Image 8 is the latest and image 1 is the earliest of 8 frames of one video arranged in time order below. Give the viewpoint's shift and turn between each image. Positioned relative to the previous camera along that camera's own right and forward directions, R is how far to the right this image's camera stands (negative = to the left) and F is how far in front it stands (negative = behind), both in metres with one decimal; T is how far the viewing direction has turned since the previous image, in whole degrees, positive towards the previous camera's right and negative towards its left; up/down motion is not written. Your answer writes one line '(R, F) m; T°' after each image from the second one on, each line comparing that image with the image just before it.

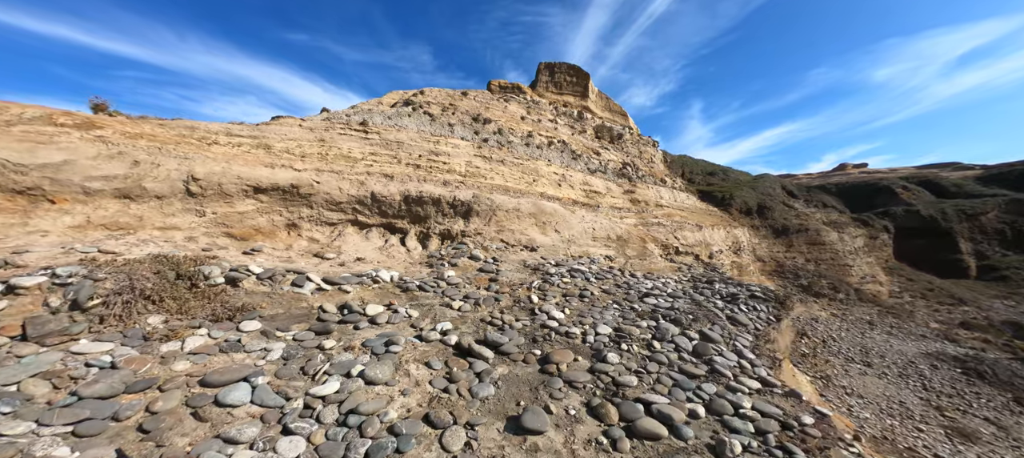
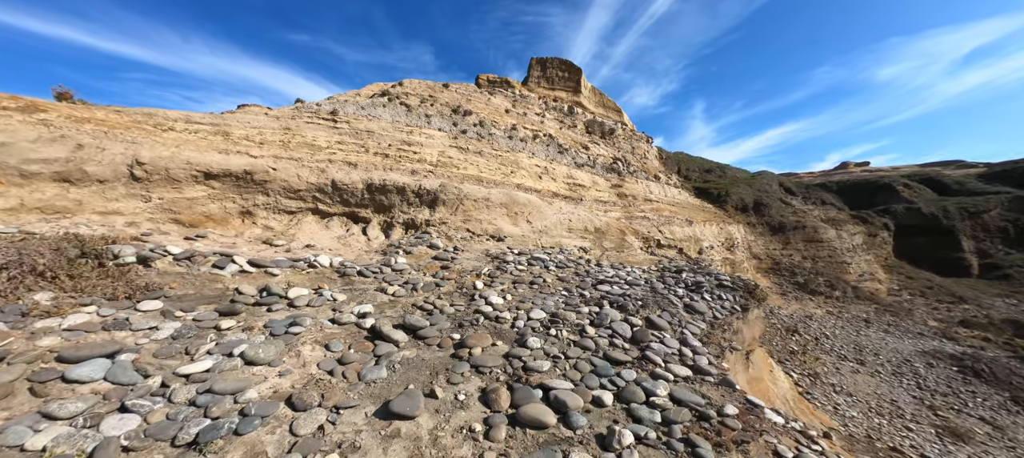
(+1.0, +0.3) m; 0°
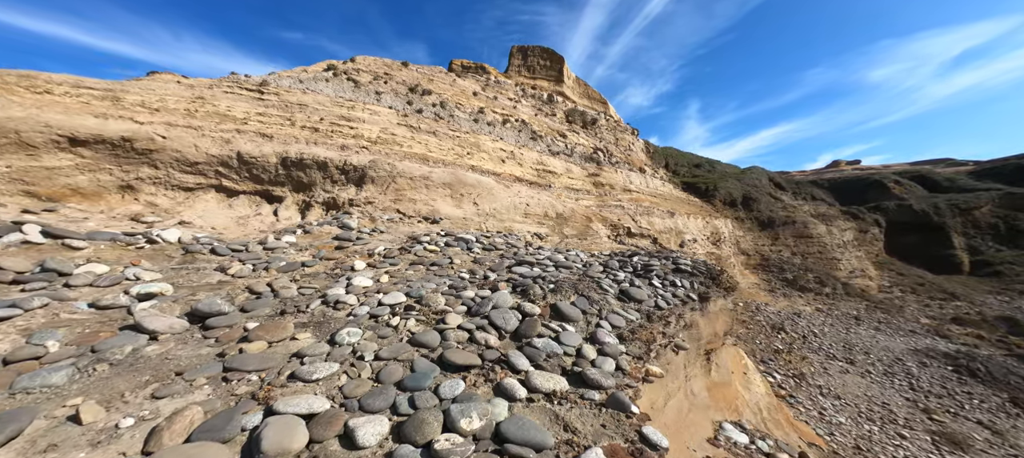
(+1.4, +1.1) m; +1°
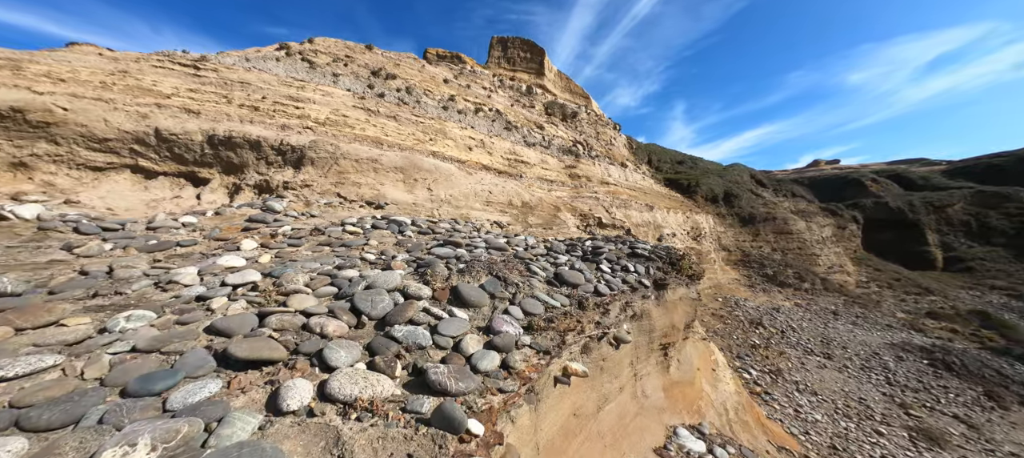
(+0.8, +0.6) m; +2°
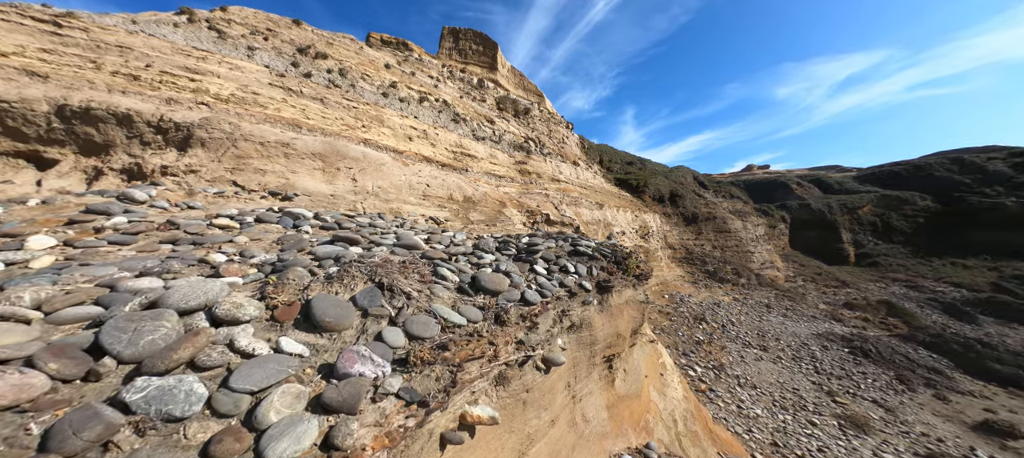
(+0.4, +0.6) m; +7°
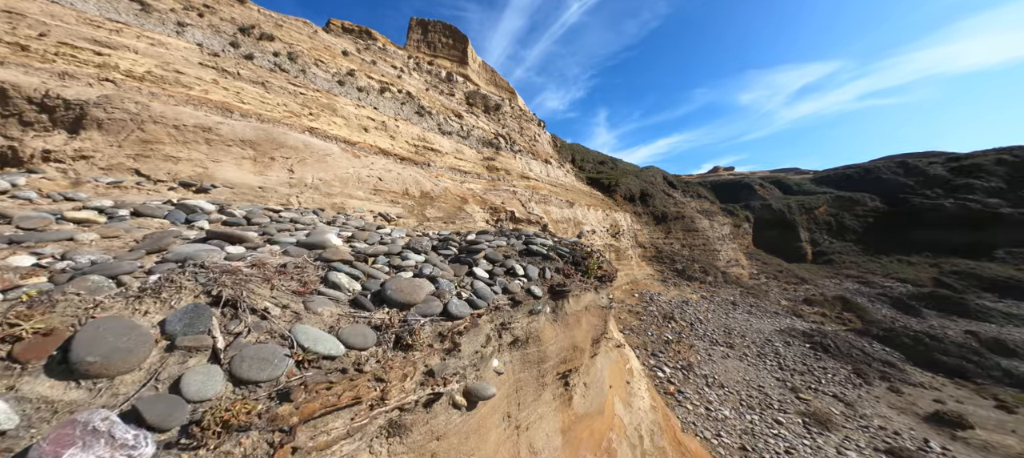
(+0.3, +0.4) m; +4°
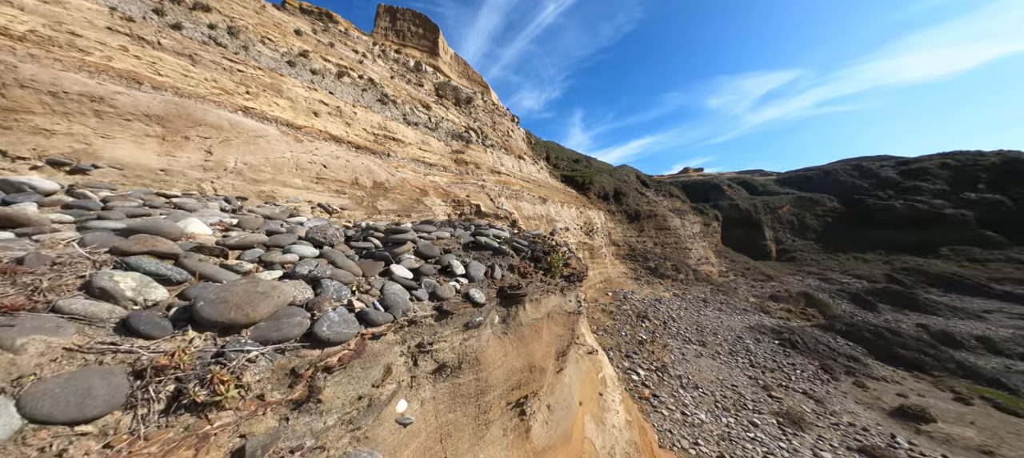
(+0.2, +0.5) m; +4°
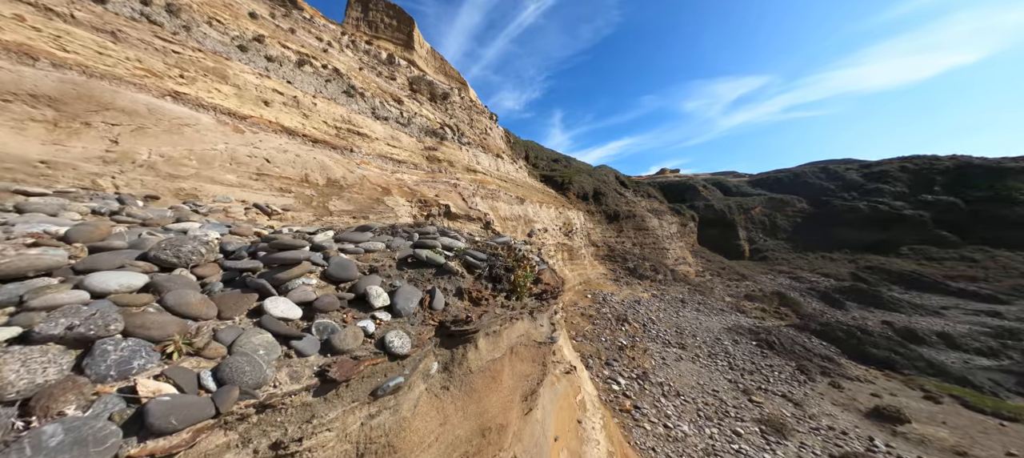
(+0.1, +0.4) m; +3°
